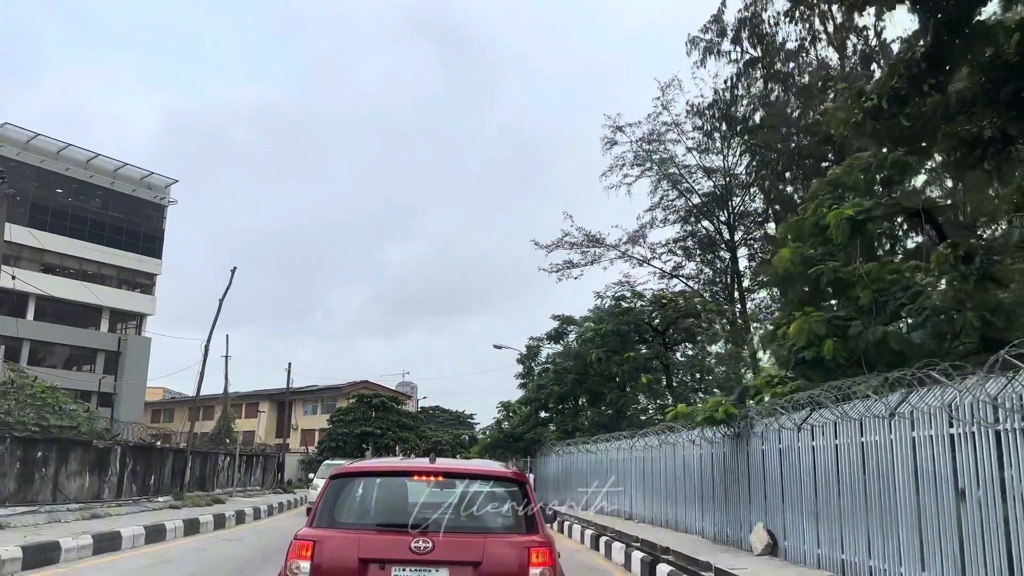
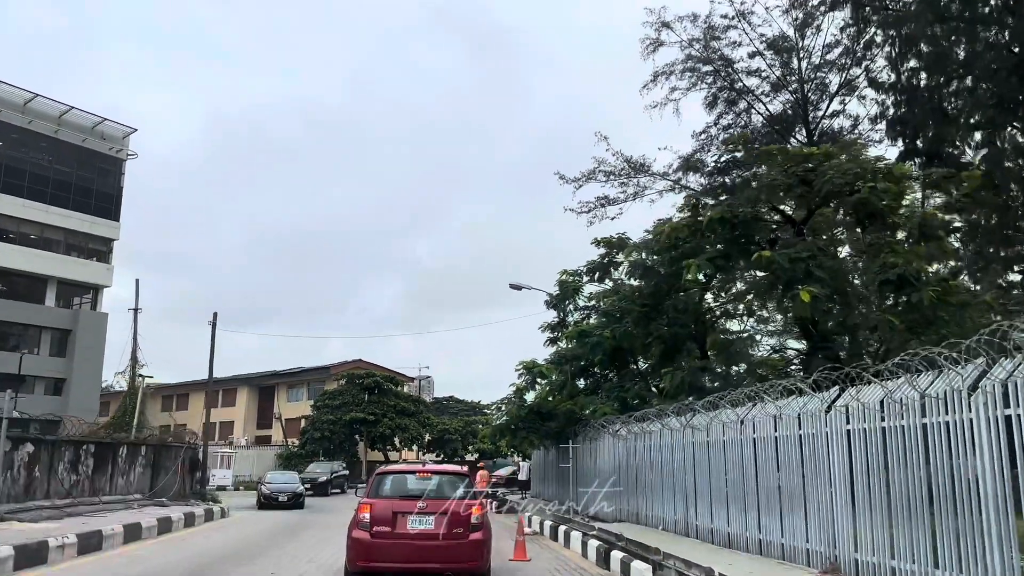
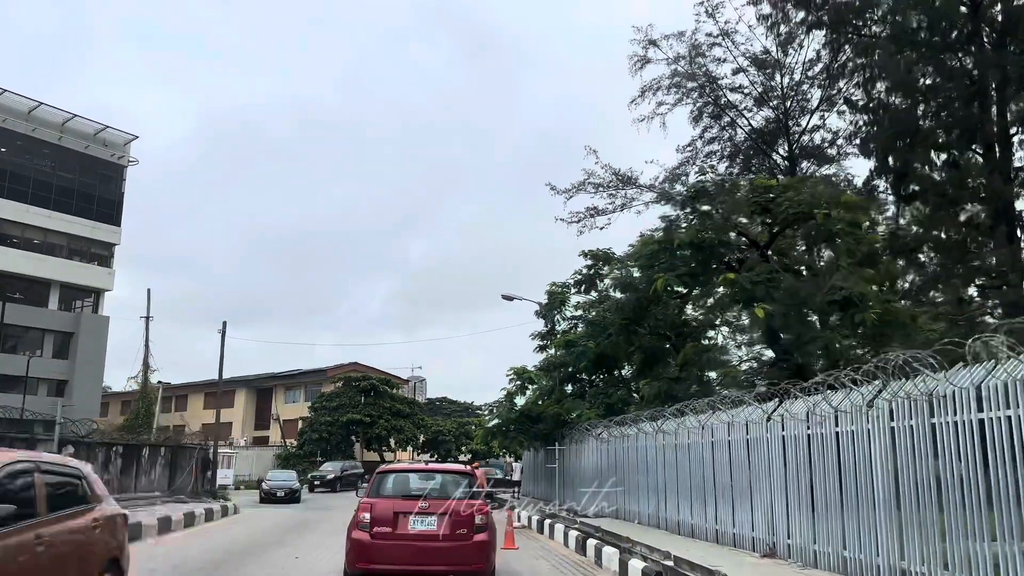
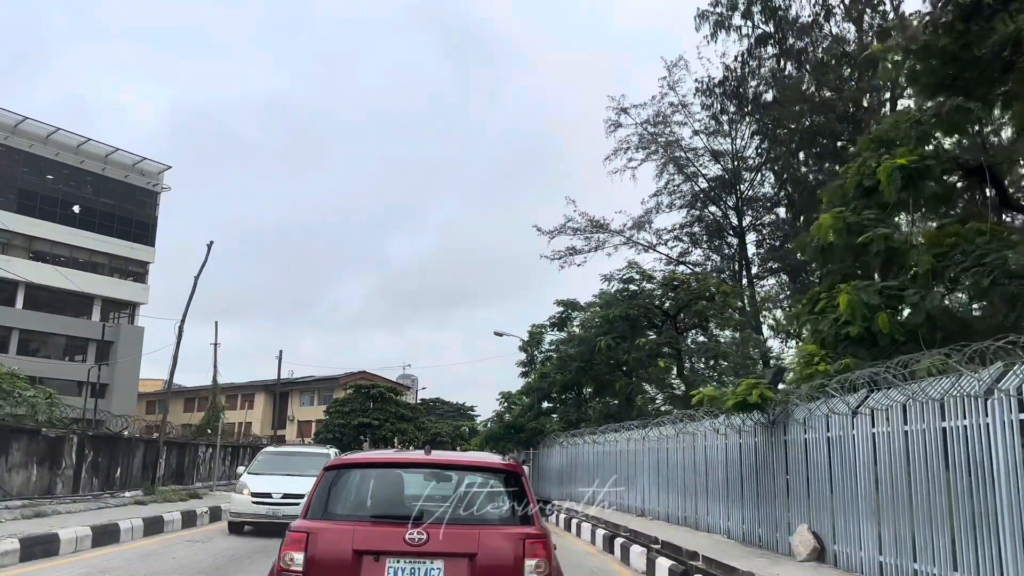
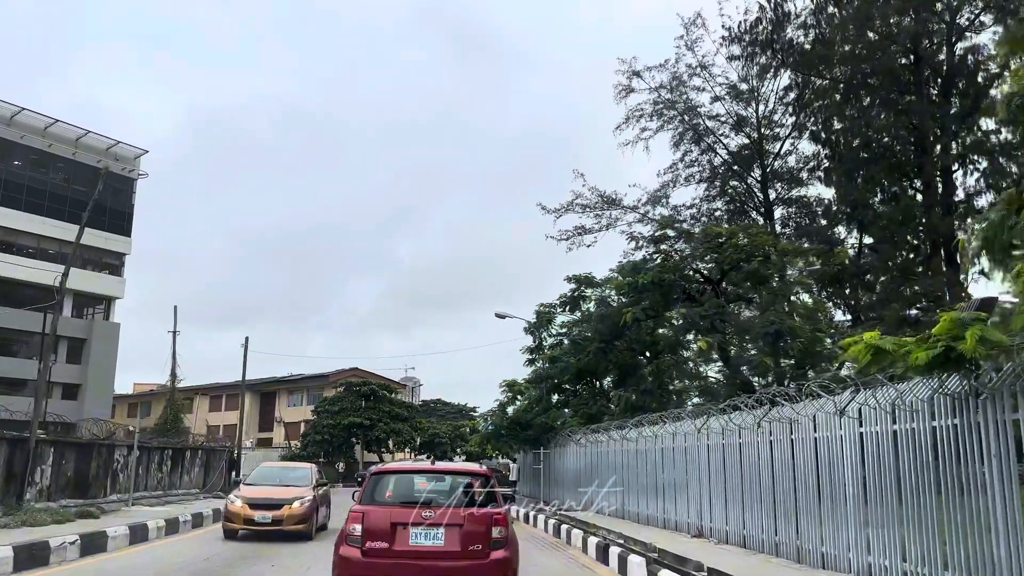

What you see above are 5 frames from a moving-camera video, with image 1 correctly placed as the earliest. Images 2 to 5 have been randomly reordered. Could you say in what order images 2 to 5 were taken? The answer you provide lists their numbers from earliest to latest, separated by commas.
4, 5, 3, 2
